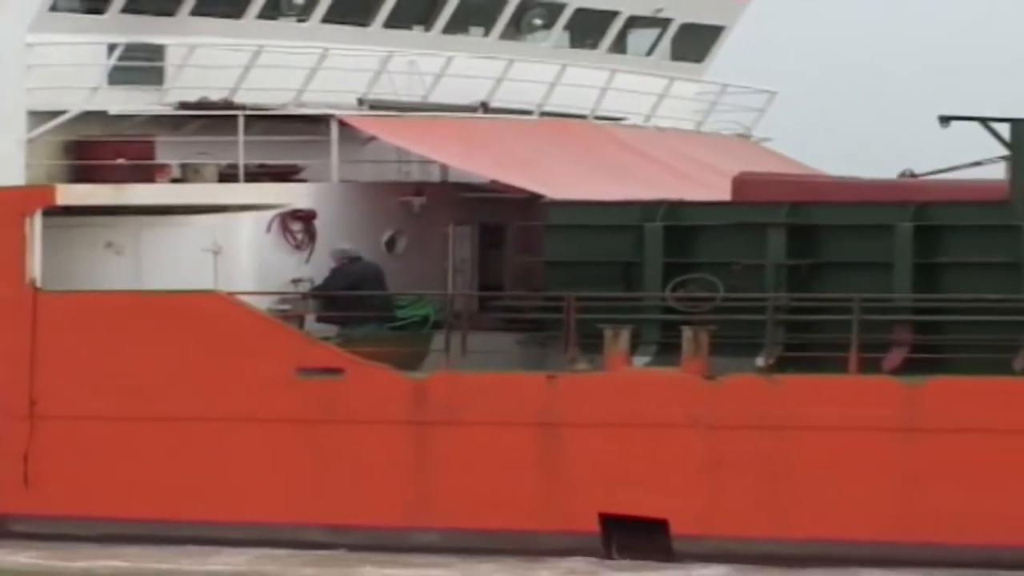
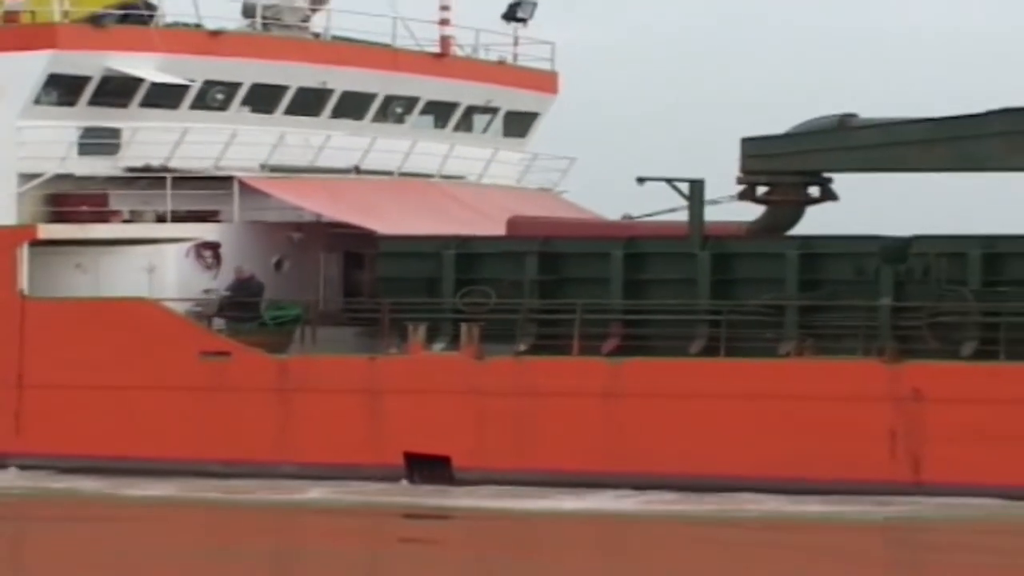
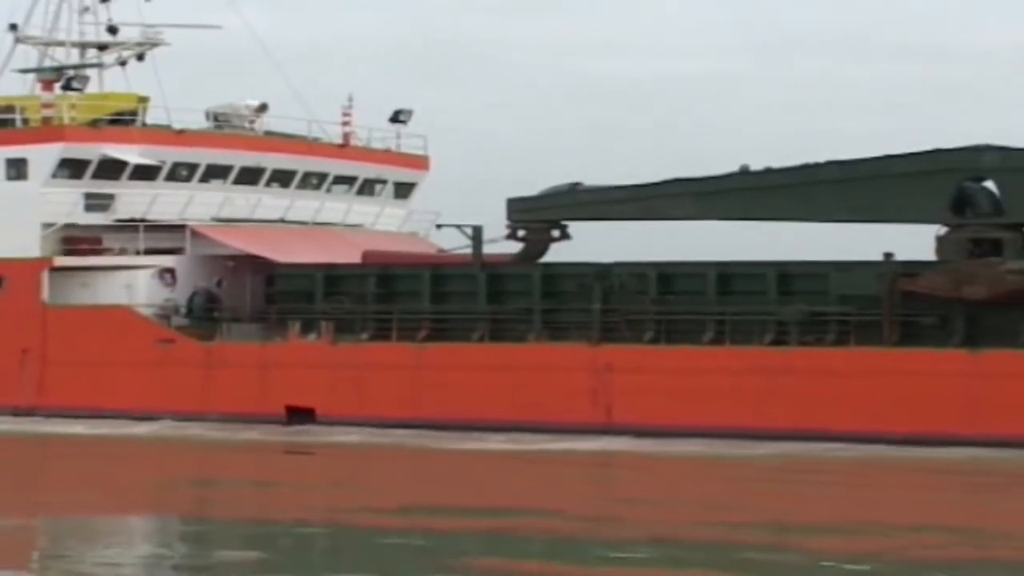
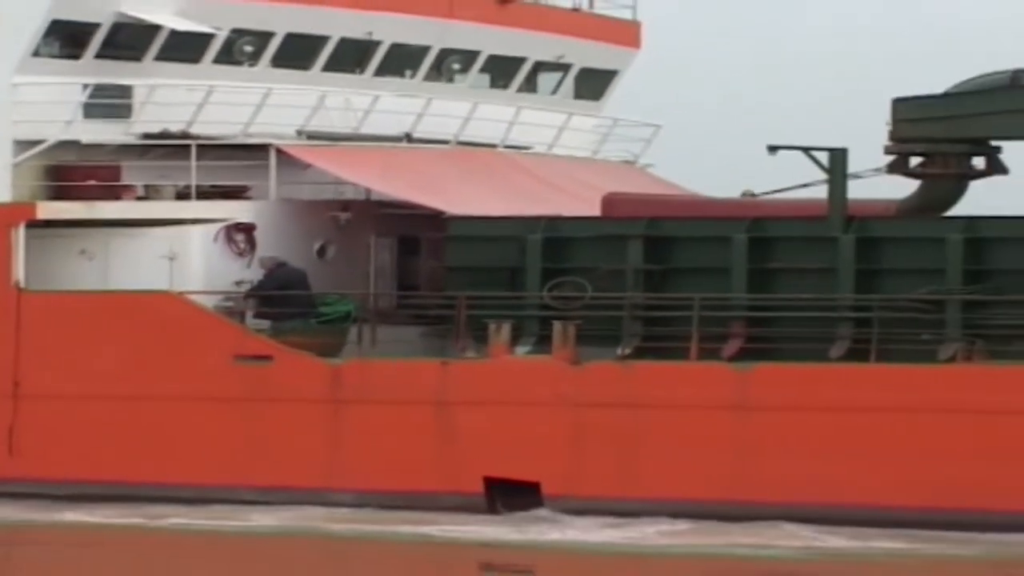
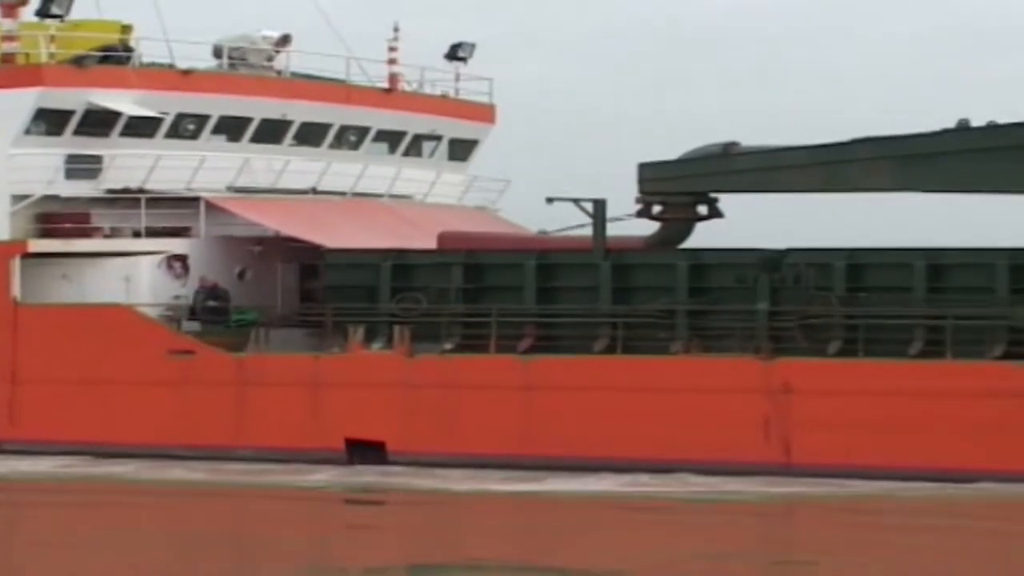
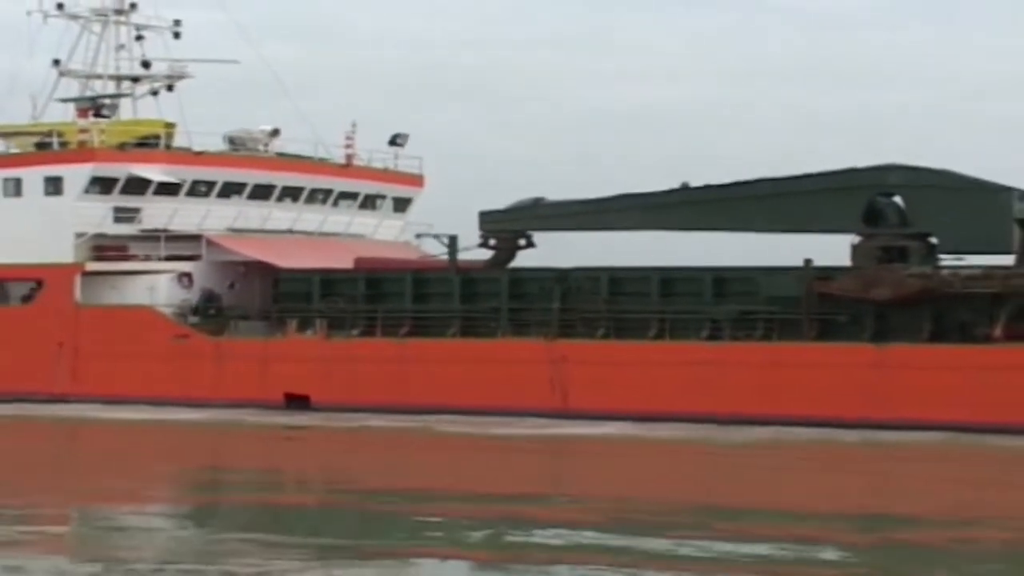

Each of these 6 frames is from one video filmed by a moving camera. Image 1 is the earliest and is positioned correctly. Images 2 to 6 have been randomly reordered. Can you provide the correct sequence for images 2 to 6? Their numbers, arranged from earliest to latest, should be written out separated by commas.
4, 2, 5, 3, 6
